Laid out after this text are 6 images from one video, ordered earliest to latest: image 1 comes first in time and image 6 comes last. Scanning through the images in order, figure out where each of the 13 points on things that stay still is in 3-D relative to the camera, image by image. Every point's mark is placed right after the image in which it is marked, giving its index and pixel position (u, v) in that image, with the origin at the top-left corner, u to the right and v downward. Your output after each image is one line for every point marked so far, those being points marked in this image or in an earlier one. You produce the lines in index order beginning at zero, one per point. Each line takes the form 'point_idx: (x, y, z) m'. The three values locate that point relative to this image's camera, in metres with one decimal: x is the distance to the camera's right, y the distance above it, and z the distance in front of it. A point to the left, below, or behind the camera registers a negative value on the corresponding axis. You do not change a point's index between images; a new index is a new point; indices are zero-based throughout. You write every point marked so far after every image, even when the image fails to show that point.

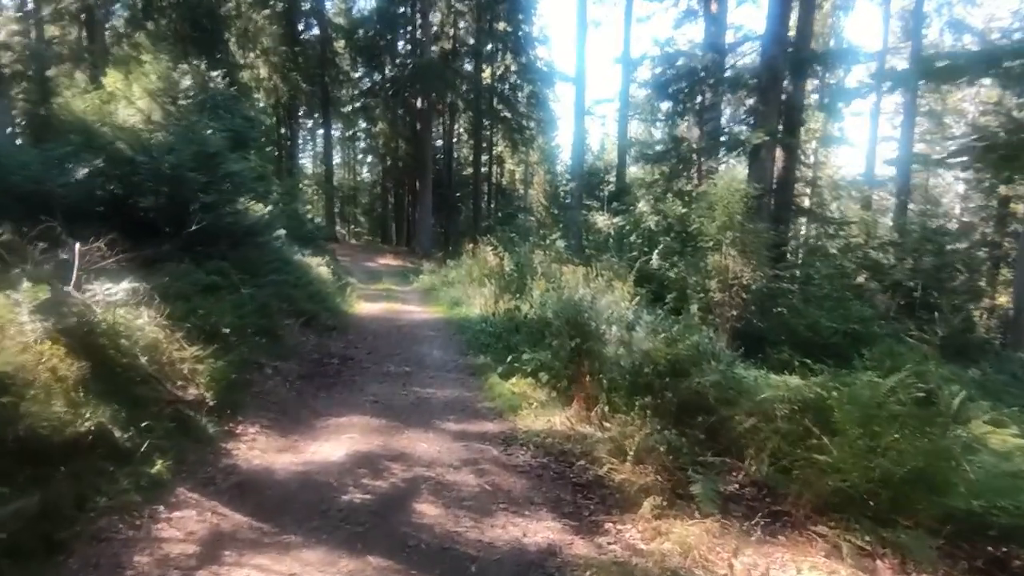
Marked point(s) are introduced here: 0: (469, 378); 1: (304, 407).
0: (-0.6, -1.2, +9.7) m
1: (-2.2, -1.3, +7.7) m
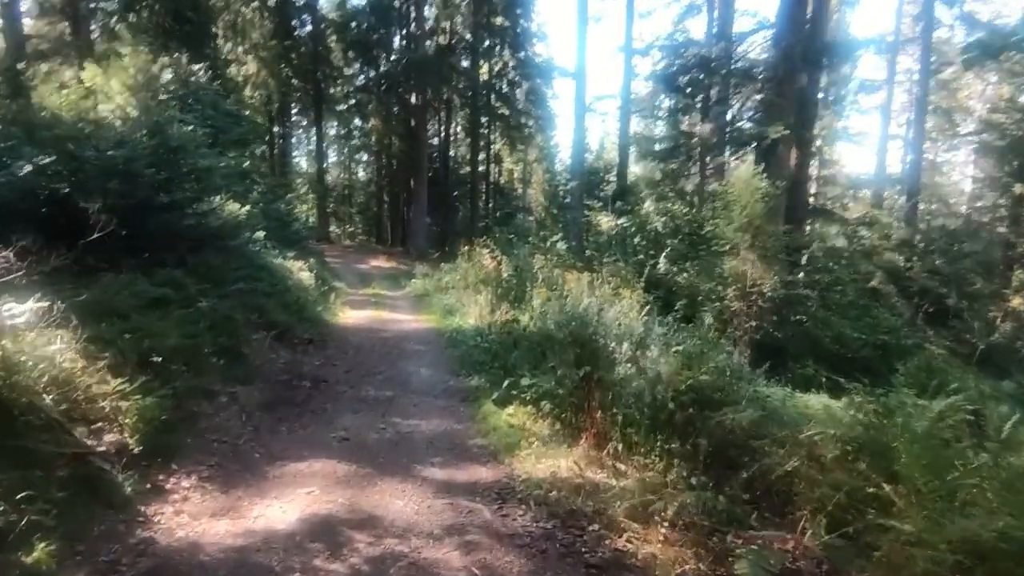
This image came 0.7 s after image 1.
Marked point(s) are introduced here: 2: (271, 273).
0: (-0.6, -1.4, +8.4) m
1: (-2.3, -1.5, +6.4) m
2: (-4.3, +0.3, +12.7) m
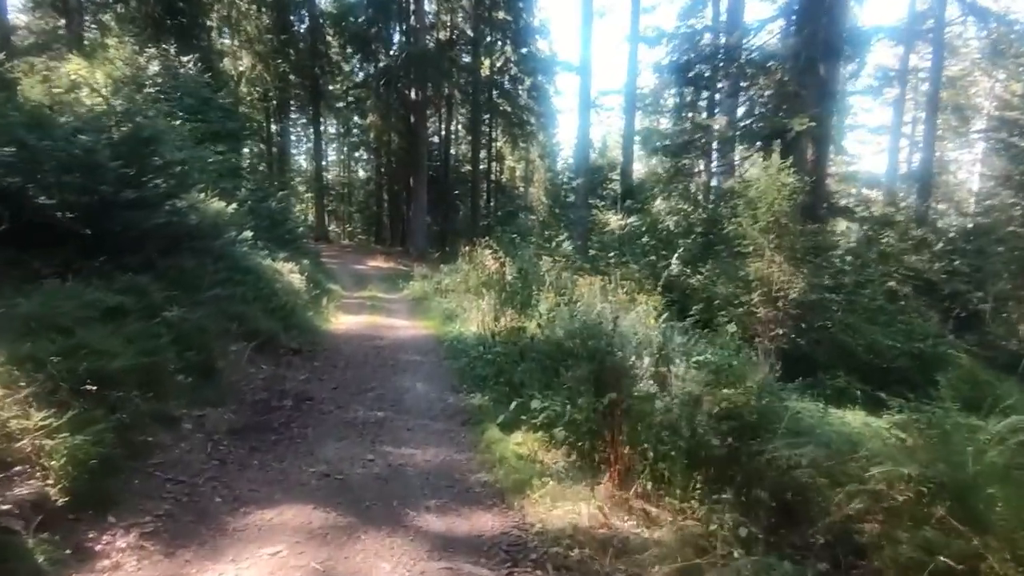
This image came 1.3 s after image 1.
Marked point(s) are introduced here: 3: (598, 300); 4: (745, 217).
0: (-0.6, -1.5, +7.4) m
1: (-2.2, -1.5, +5.4) m
2: (-4.2, +0.2, +11.7) m
3: (+1.3, -0.2, +11.1) m
4: (+4.1, +1.3, +12.6) m
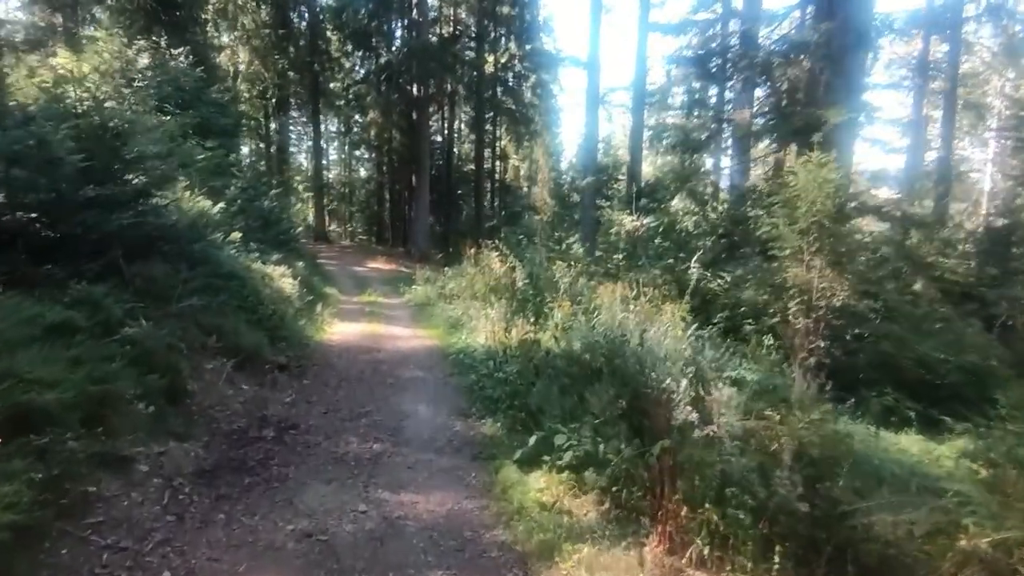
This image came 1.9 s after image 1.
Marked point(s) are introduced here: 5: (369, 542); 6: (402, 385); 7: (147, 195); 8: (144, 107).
0: (-0.4, -1.6, +6.3) m
1: (-2.0, -1.6, +4.3) m
2: (-4.0, +0.1, +10.6) m
3: (+1.5, -0.3, +10.0) m
4: (+4.3, +1.1, +11.5) m
5: (-0.9, -1.7, +4.8) m
6: (-1.4, -1.2, +9.2) m
7: (-4.4, +1.1, +8.3) m
8: (-8.8, +4.4, +17.0) m
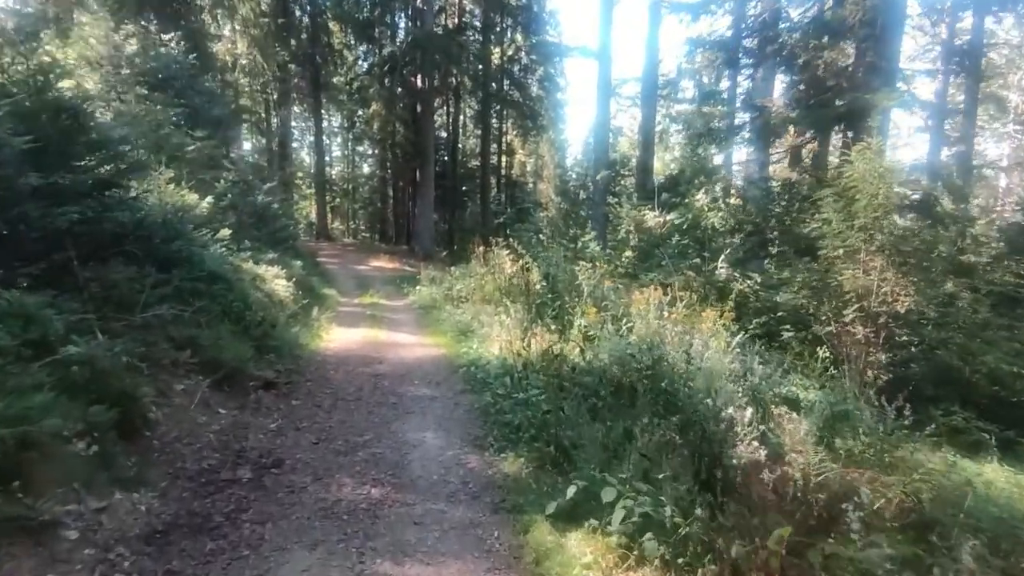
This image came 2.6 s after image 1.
0: (-0.2, -1.6, +5.1) m
1: (-1.8, -1.7, +3.1) m
2: (-3.8, 0.0, +9.4) m
3: (+1.8, -0.4, +8.7) m
4: (+4.6, +1.1, +10.2) m
5: (-0.7, -1.8, +3.5) m
6: (-1.2, -1.3, +7.9) m
7: (-4.1, +1.0, +7.1) m
8: (-8.5, +4.3, +15.8) m
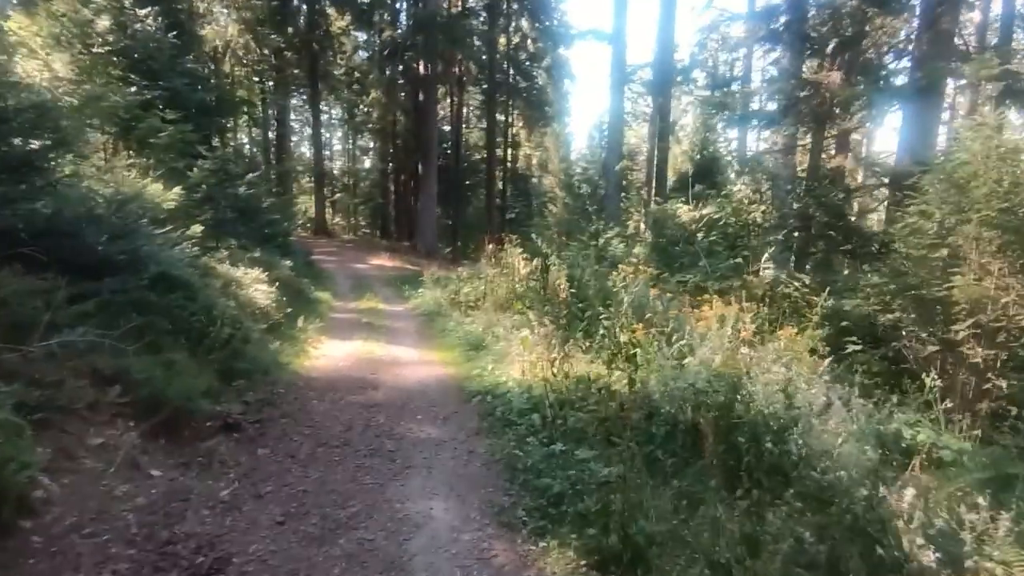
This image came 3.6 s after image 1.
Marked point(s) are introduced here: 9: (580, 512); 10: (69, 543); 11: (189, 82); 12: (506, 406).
0: (+0.1, -1.8, +3.2) m
1: (-1.6, -1.9, +1.2) m
2: (-3.5, -0.1, +7.6) m
3: (+2.0, -0.5, +6.9) m
4: (+4.8, +1.0, +8.3) m
5: (-0.5, -1.9, +1.7) m
6: (-0.9, -1.4, +6.1) m
7: (-3.9, +0.9, +5.3) m
8: (-8.2, +4.3, +13.9) m
9: (+0.5, -1.5, +4.8) m
10: (-2.5, -1.4, +4.0) m
11: (-8.7, +5.5, +18.5) m
12: (-0.1, -1.2, +7.3) m
